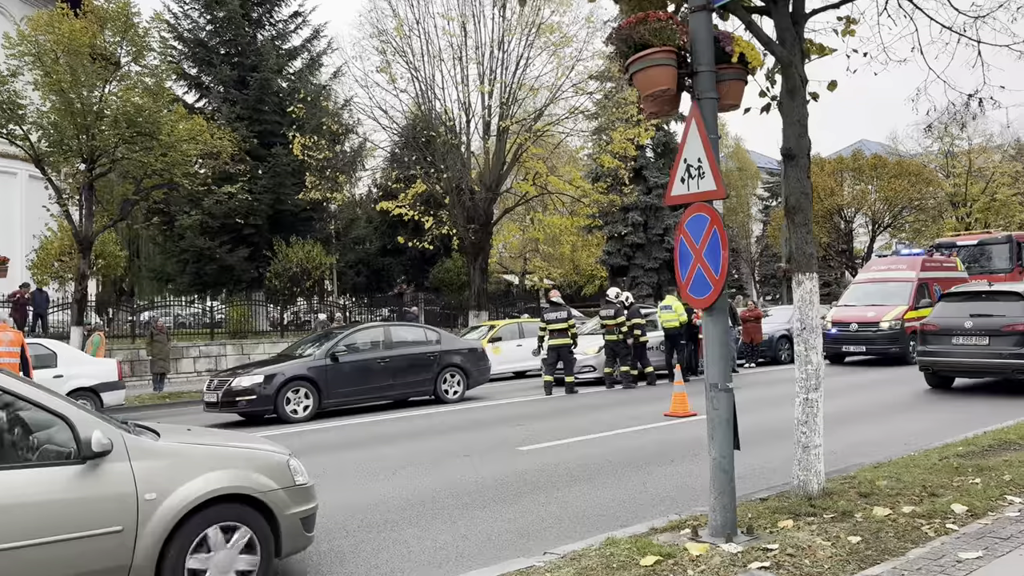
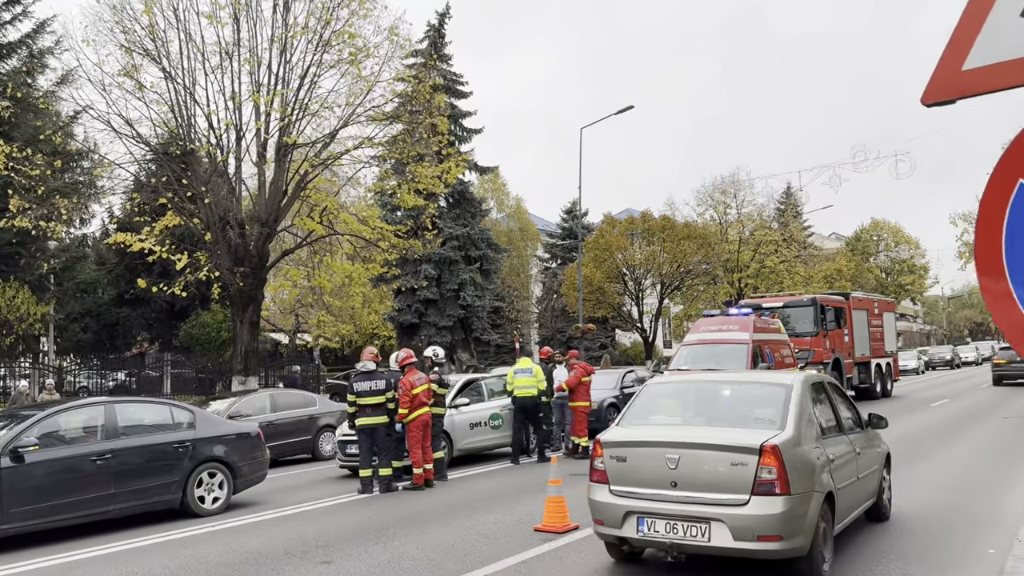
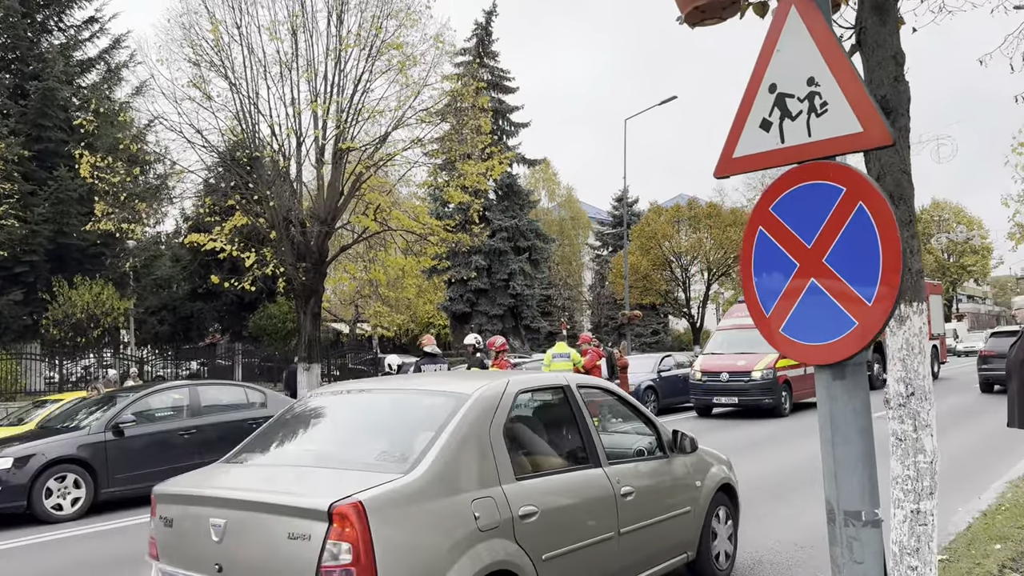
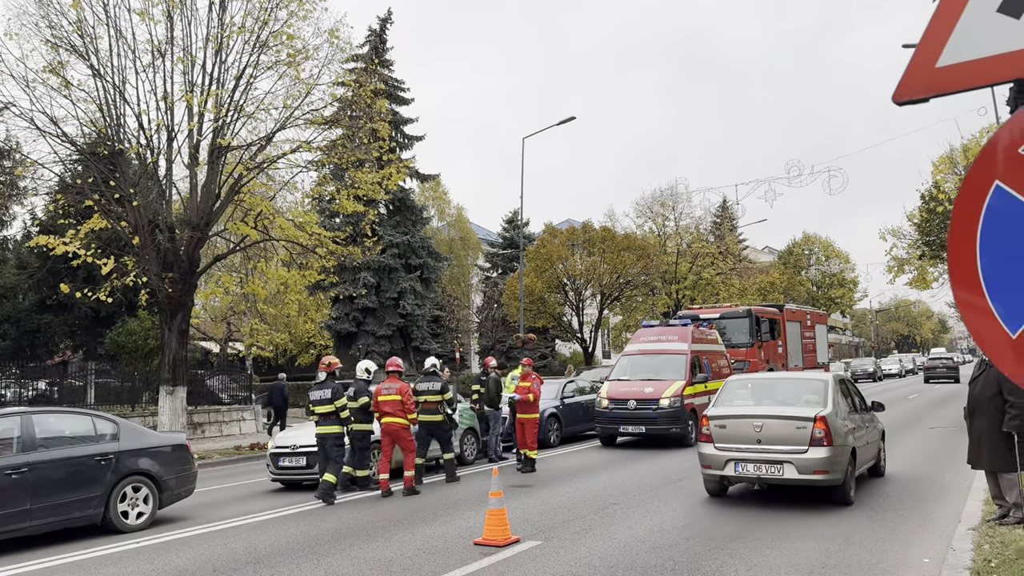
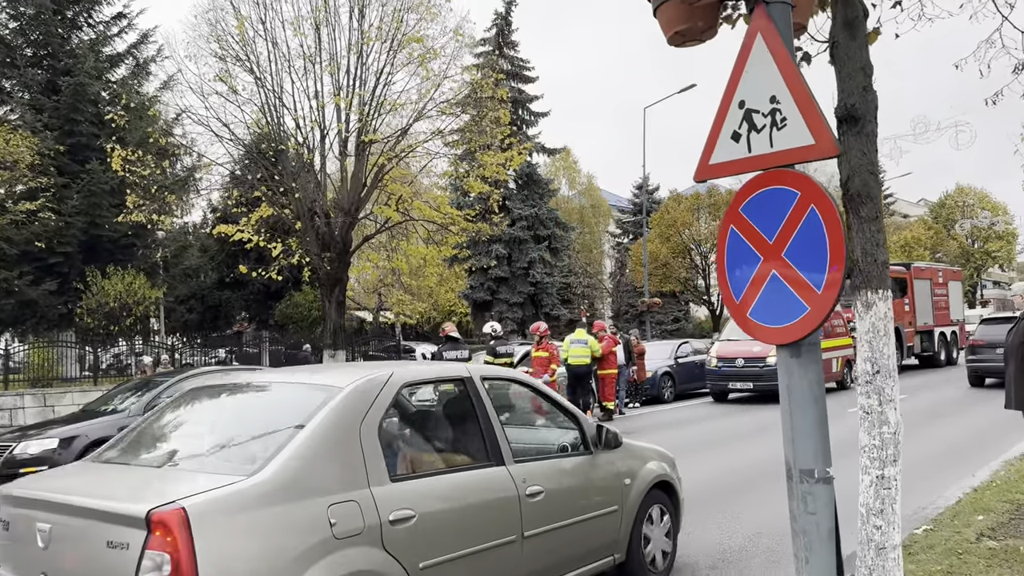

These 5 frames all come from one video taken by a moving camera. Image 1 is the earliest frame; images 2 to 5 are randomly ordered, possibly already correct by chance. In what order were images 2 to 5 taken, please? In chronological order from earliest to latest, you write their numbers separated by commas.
5, 3, 2, 4
